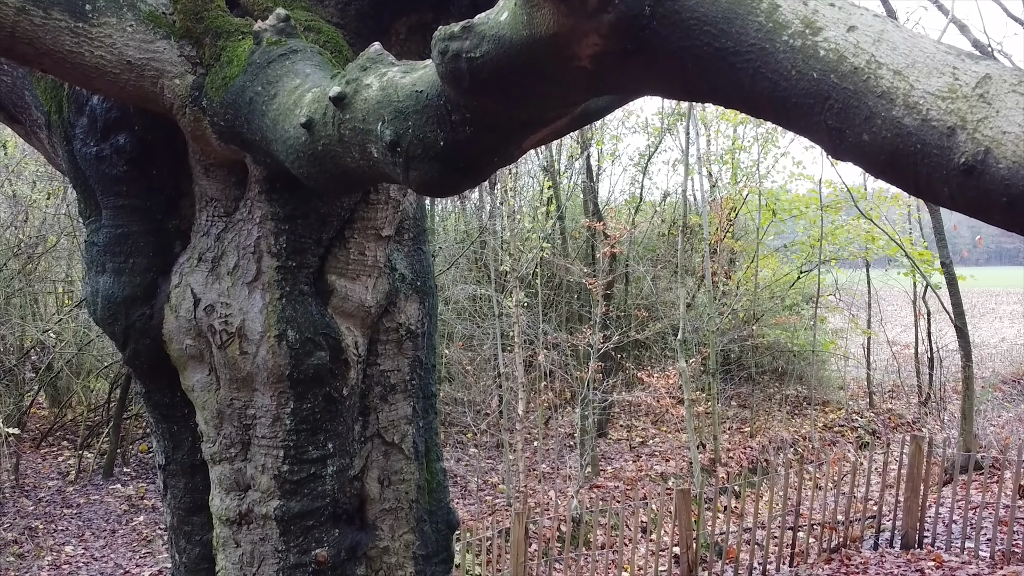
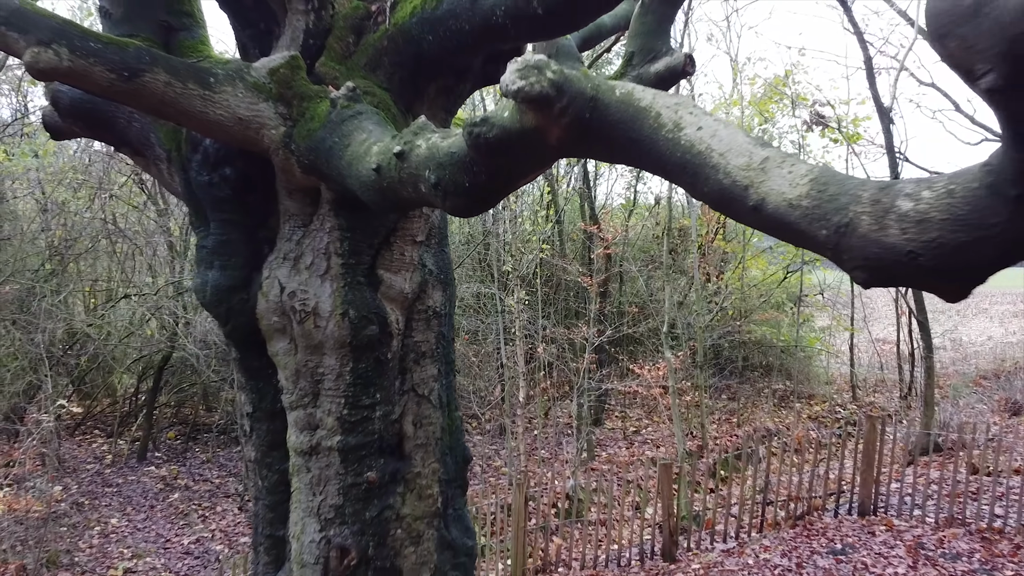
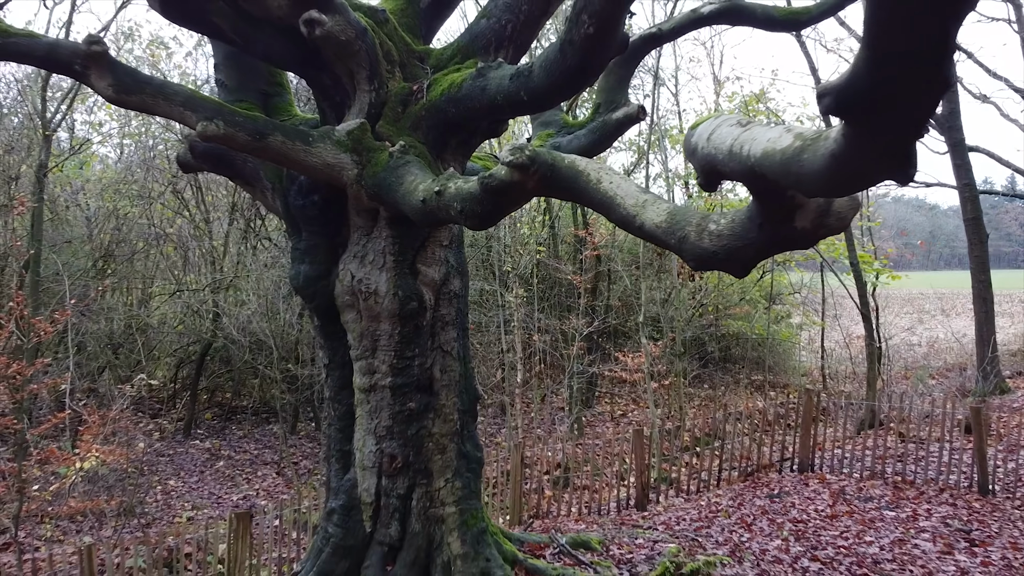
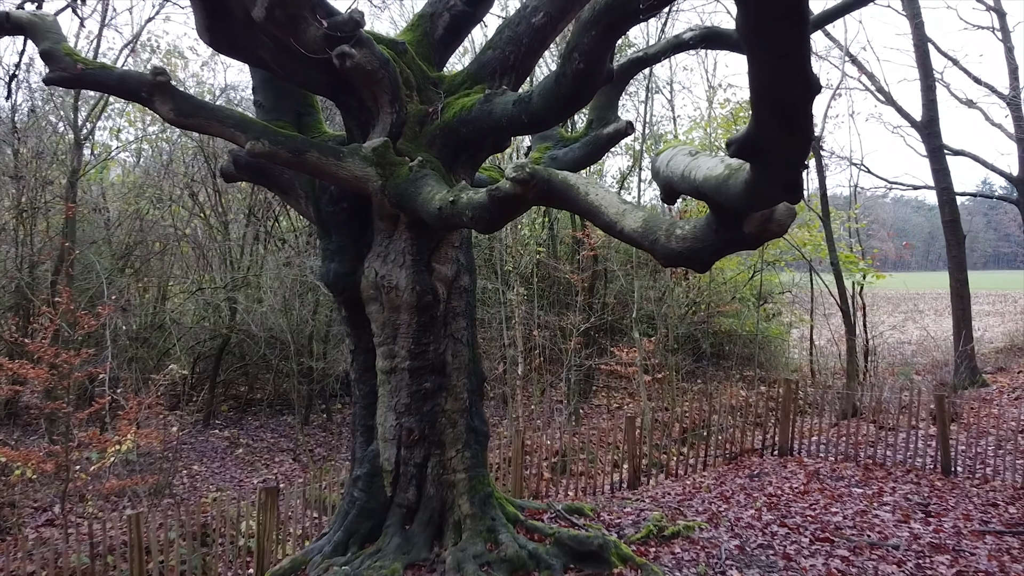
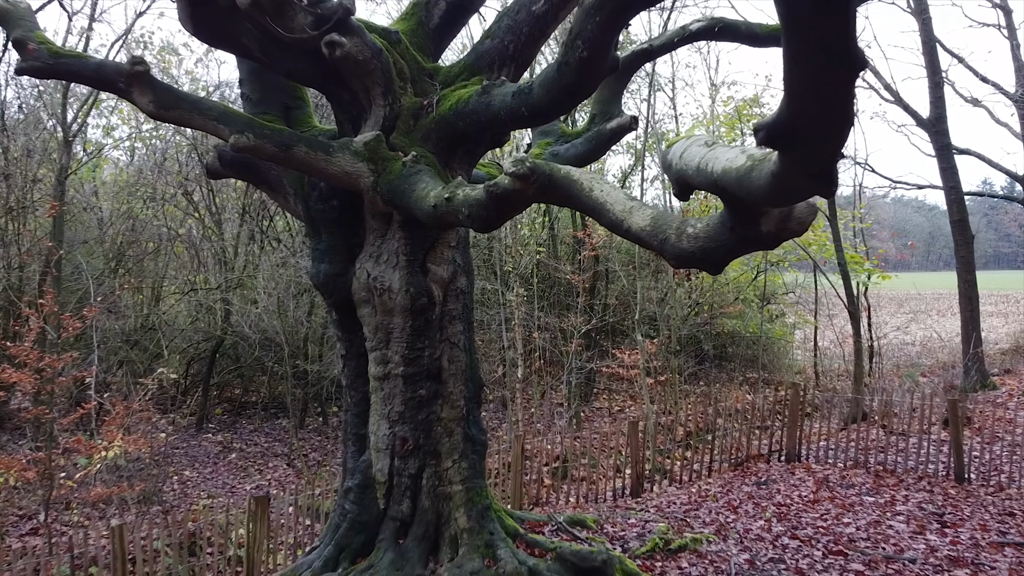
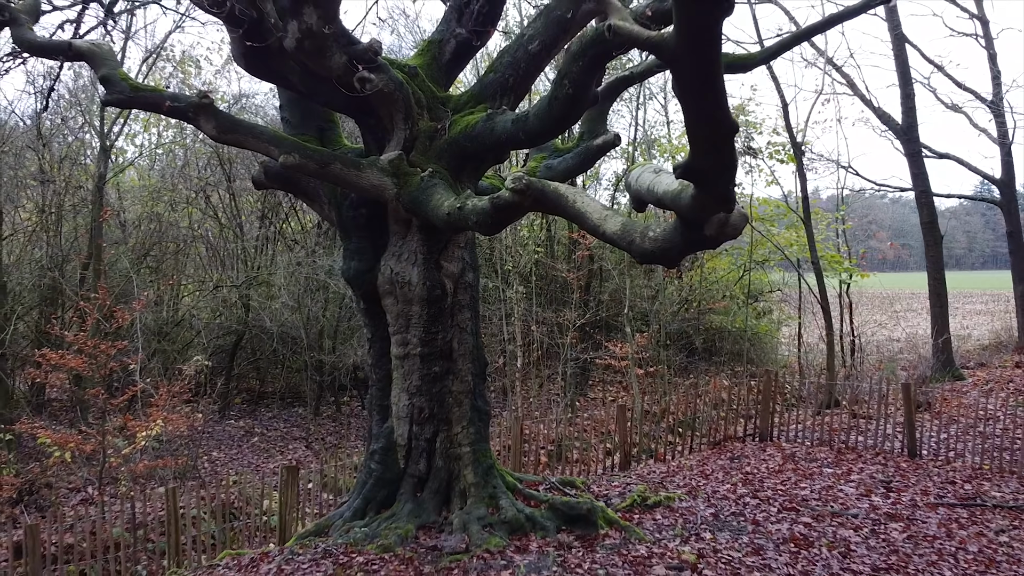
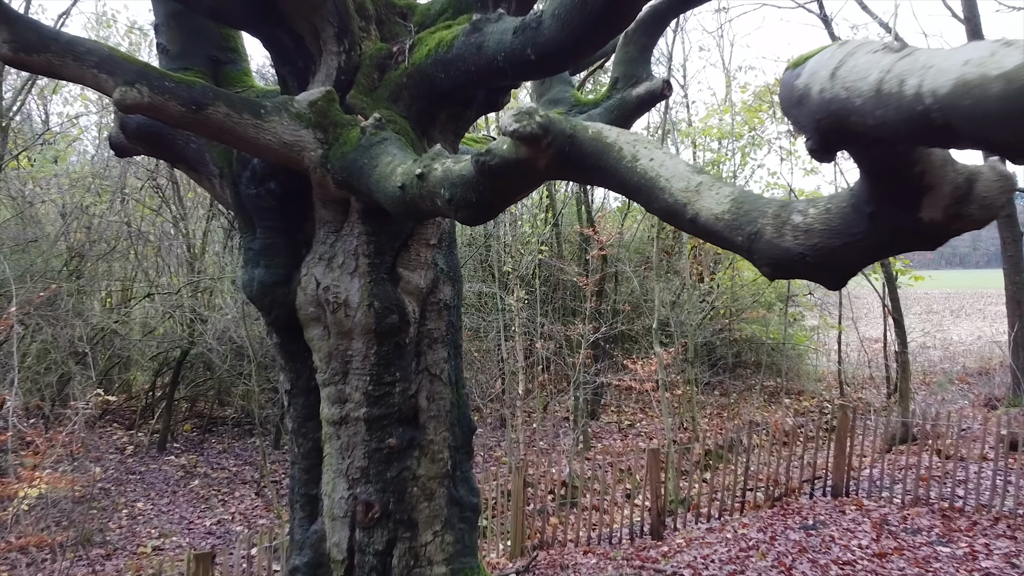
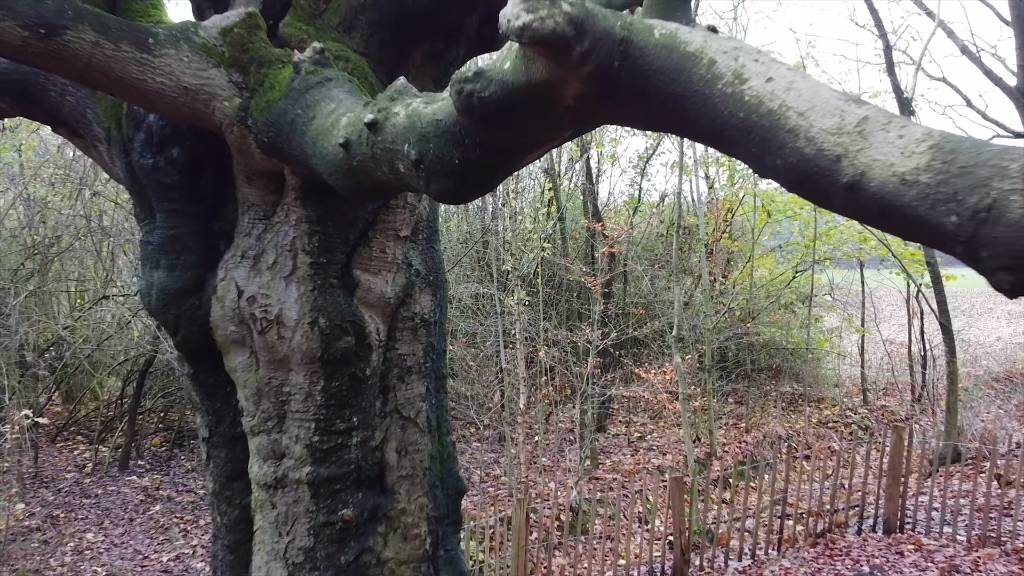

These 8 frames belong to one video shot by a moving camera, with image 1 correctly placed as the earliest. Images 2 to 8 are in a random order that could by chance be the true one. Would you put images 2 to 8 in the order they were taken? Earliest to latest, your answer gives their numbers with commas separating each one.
8, 2, 7, 3, 5, 4, 6
